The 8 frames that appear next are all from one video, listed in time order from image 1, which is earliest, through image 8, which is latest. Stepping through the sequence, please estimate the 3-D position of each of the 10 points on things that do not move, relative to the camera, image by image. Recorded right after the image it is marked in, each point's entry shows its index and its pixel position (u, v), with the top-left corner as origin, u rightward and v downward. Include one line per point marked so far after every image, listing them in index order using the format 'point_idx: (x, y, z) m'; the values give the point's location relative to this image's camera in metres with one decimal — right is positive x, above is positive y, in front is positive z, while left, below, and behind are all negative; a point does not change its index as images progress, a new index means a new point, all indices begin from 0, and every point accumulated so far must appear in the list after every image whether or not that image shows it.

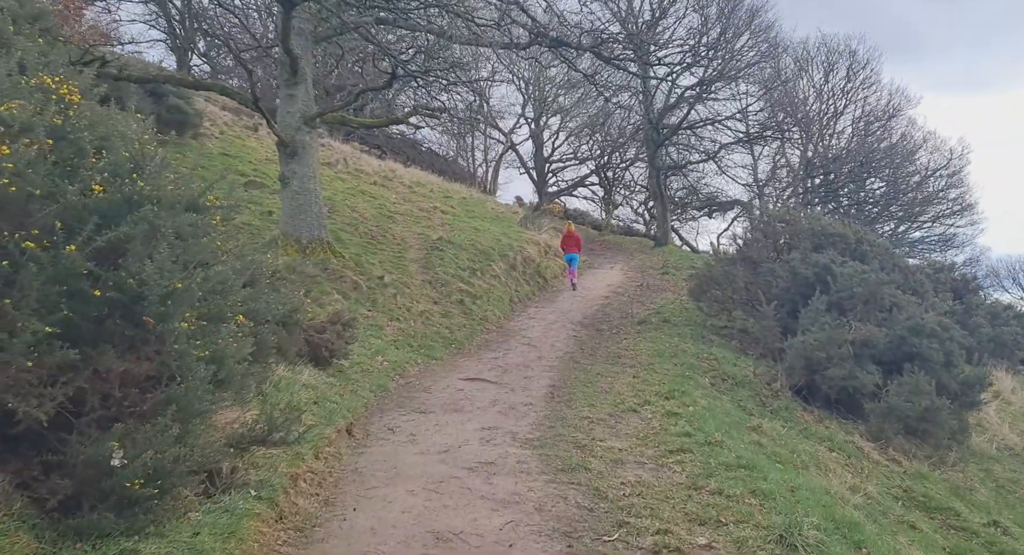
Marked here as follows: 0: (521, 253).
0: (+0.2, +0.6, +19.1) m
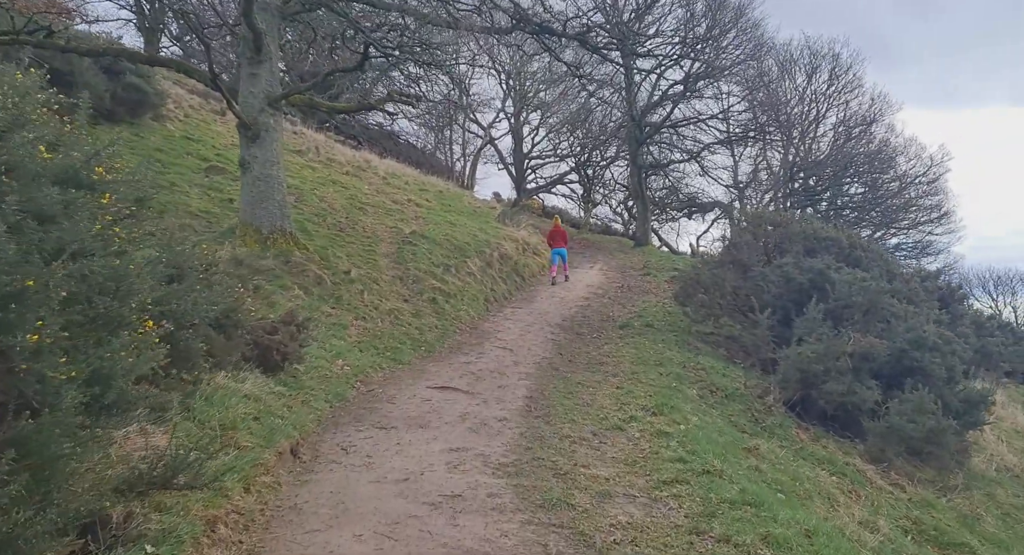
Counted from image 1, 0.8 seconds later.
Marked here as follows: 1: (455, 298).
0: (-0.3, +0.6, +18.3) m
1: (-1.0, -0.4, +14.3) m
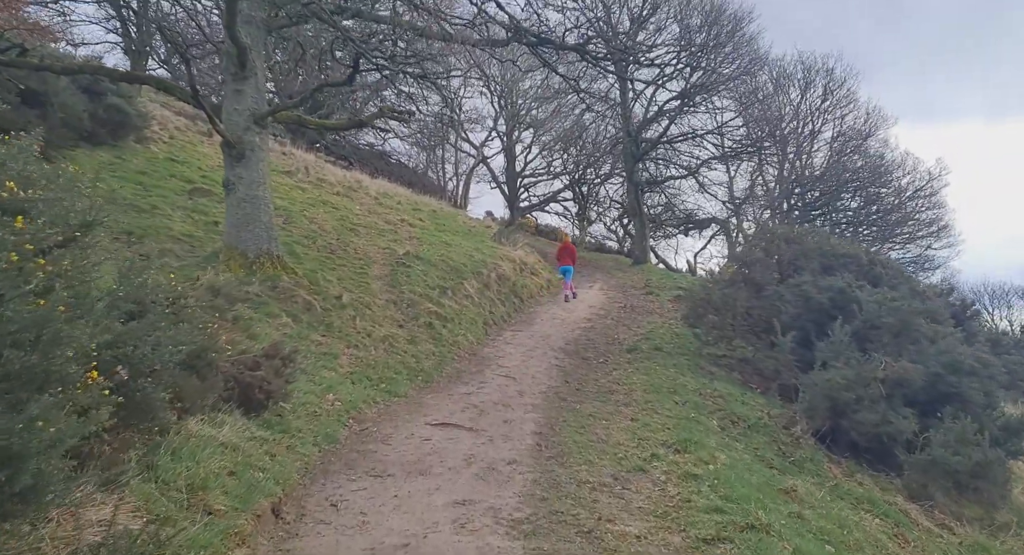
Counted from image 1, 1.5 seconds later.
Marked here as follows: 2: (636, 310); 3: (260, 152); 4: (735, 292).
0: (-0.4, +0.2, +17.6) m
1: (-1.0, -0.8, +13.6) m
2: (+2.6, -0.7, +17.0) m
3: (-3.8, +1.9, +12.0) m
4: (+3.3, -0.2, +11.9) m
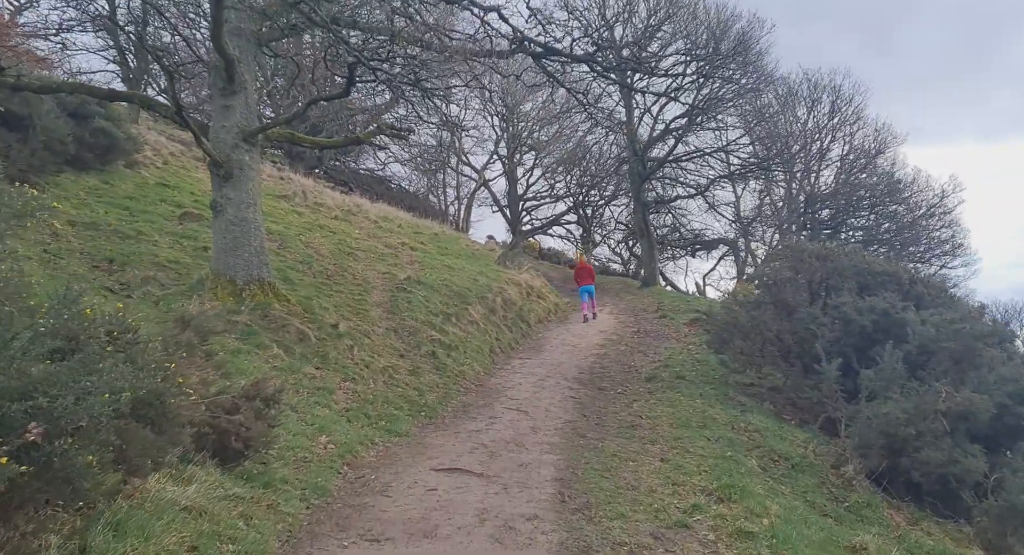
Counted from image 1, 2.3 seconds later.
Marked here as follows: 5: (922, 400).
0: (-0.2, -0.4, +16.8) m
1: (-0.9, -1.2, +12.8) m
2: (+2.8, -1.2, +16.1) m
3: (-3.7, +1.5, +11.2) m
4: (+3.5, -0.5, +11.0) m
5: (+4.2, -1.2, +8.0) m
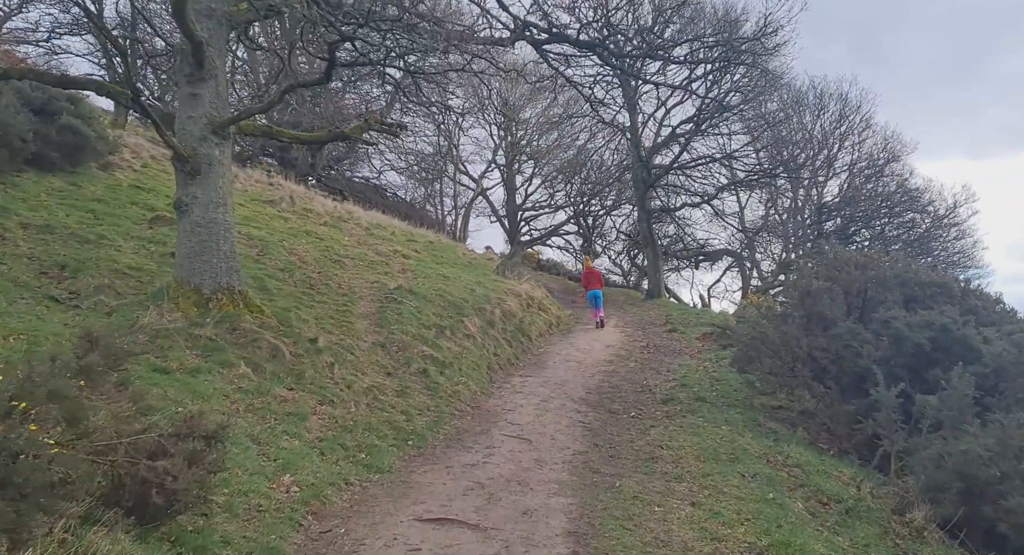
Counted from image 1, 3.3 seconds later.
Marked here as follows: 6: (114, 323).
0: (-0.2, -0.6, +15.6) m
1: (-0.9, -1.3, +11.5) m
2: (+2.8, -1.4, +14.9) m
3: (-3.7, +1.4, +10.0) m
4: (+3.5, -0.6, +9.8) m
5: (+4.2, -1.3, +6.8) m
6: (-4.4, -0.5, +8.8) m
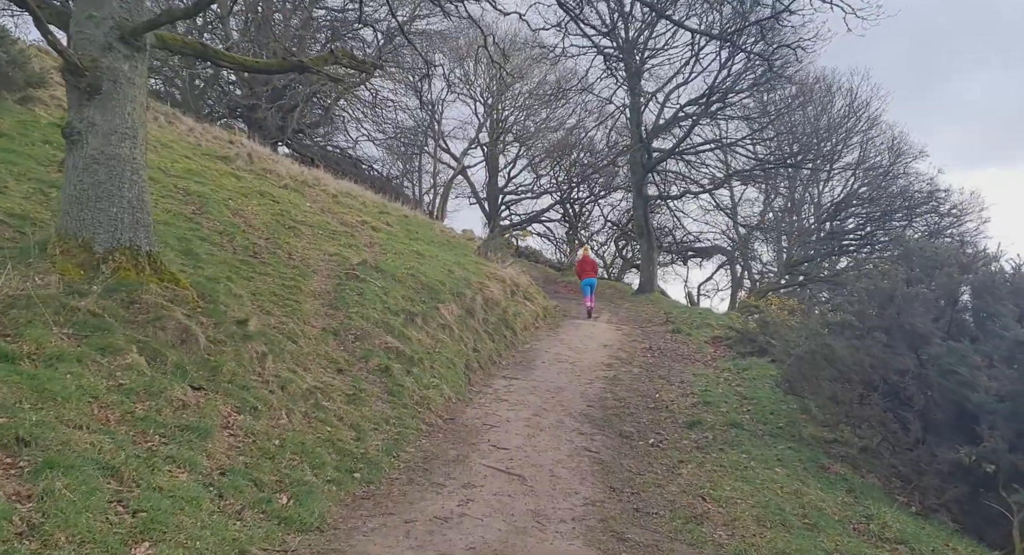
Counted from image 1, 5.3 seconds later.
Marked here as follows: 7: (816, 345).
0: (-0.5, -0.3, +13.3) m
1: (-1.1, -1.0, +9.2) m
2: (+2.5, -1.2, +12.7) m
3: (-3.6, +1.8, +7.6) m
4: (+3.4, -0.6, +7.7) m
5: (+4.2, -1.4, +4.7) m
6: (-4.4, 0.0, +6.3) m
7: (+3.0, -0.7, +8.1) m
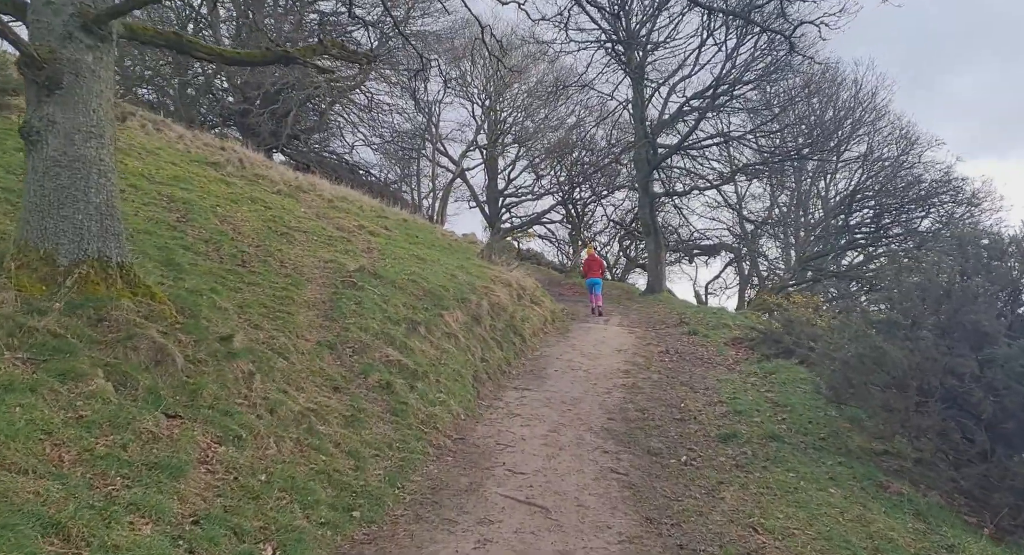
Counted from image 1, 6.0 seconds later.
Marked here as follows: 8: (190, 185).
0: (-0.4, -0.3, +12.5) m
1: (-0.9, -1.1, +8.5) m
2: (+2.6, -1.2, +11.9) m
3: (-3.6, +1.7, +6.8) m
4: (+3.5, -0.6, +6.9) m
5: (+4.3, -1.3, +3.9) m
6: (-4.3, -0.2, +5.6) m
7: (+3.2, -0.7, +7.3) m
8: (-5.4, +1.6, +13.4) m
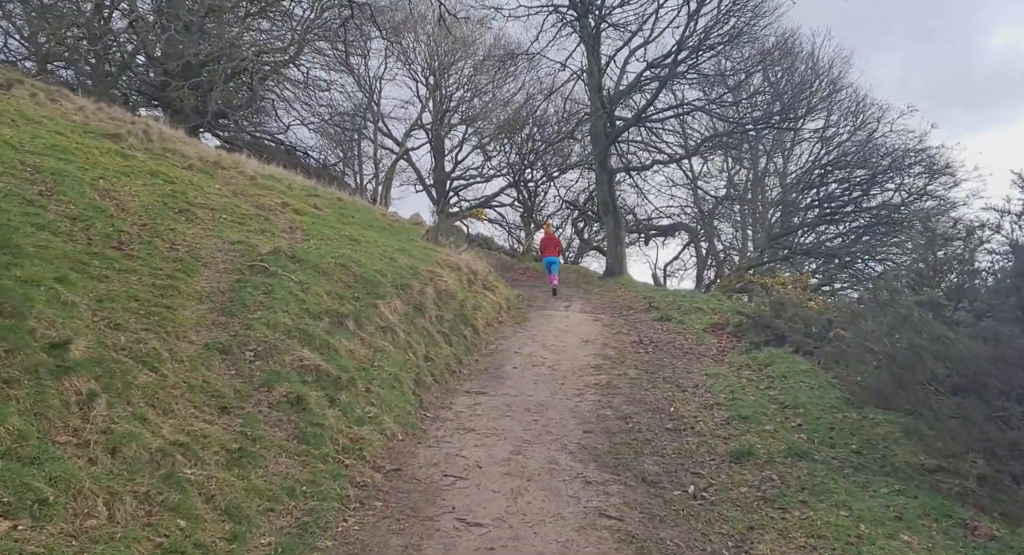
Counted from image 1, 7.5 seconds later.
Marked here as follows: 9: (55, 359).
0: (-1.1, -0.1, +10.7) m
1: (-1.3, -0.9, +6.6) m
2: (+2.0, -0.9, +10.3) m
3: (-3.9, +1.8, +4.7) m
4: (+3.2, -0.4, +5.3) m
5: (+4.2, -1.1, +2.4) m
6: (-4.6, -0.1, +3.5) m
7: (+2.8, -0.4, +5.7) m
8: (-6.2, +1.7, +11.1) m
9: (-2.8, -0.5, +4.8) m
